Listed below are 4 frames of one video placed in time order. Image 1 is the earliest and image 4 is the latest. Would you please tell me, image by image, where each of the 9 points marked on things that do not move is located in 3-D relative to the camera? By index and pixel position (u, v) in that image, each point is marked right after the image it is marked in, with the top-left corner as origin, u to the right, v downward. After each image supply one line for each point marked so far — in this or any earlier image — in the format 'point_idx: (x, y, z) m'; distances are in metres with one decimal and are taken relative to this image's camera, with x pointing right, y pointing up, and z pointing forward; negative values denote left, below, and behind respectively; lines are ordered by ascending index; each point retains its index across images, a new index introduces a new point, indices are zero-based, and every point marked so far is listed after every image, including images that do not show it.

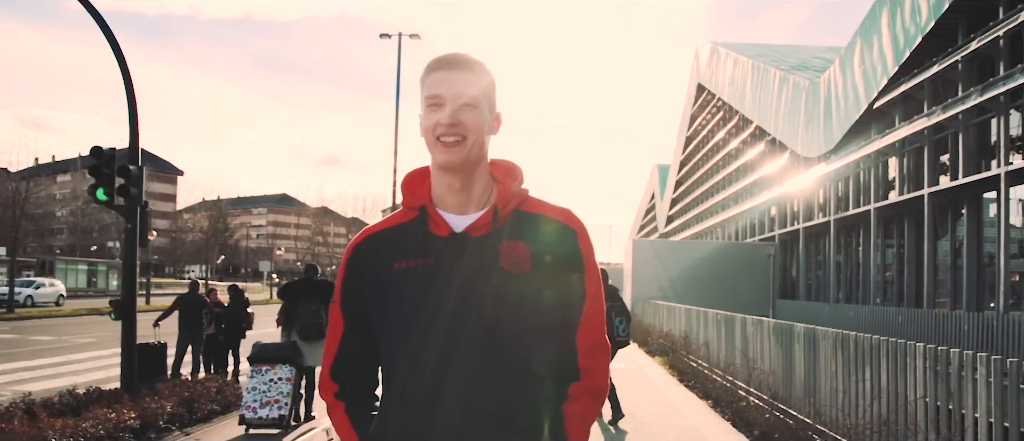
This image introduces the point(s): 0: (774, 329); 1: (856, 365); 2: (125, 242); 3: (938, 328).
0: (+3.0, -1.2, +9.6) m
1: (+2.9, -1.2, +7.1) m
2: (-5.2, -0.3, +11.1) m
3: (+9.2, -2.3, +17.9) m
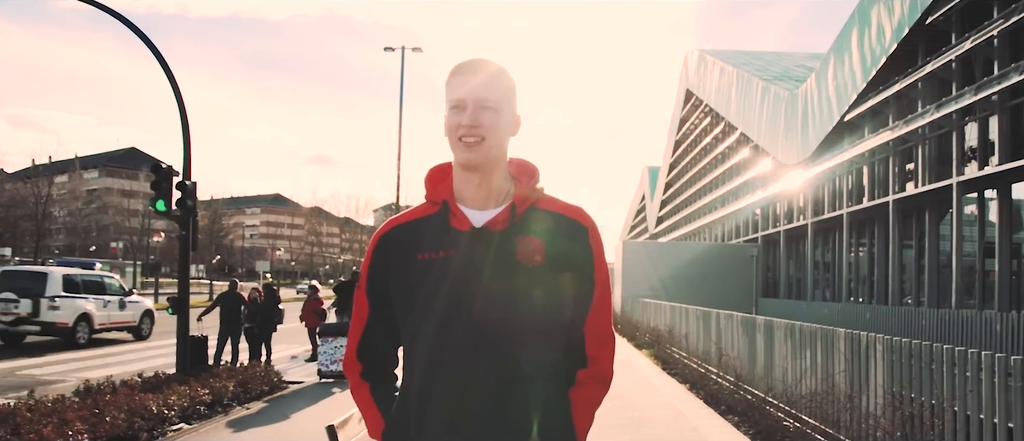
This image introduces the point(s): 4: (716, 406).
0: (+3.1, -1.4, +11.3) m
1: (+3.0, -1.3, +8.8) m
2: (-5.1, -0.4, +12.8) m
3: (+9.2, -2.4, +19.7) m
4: (+2.6, -2.3, +10.6) m
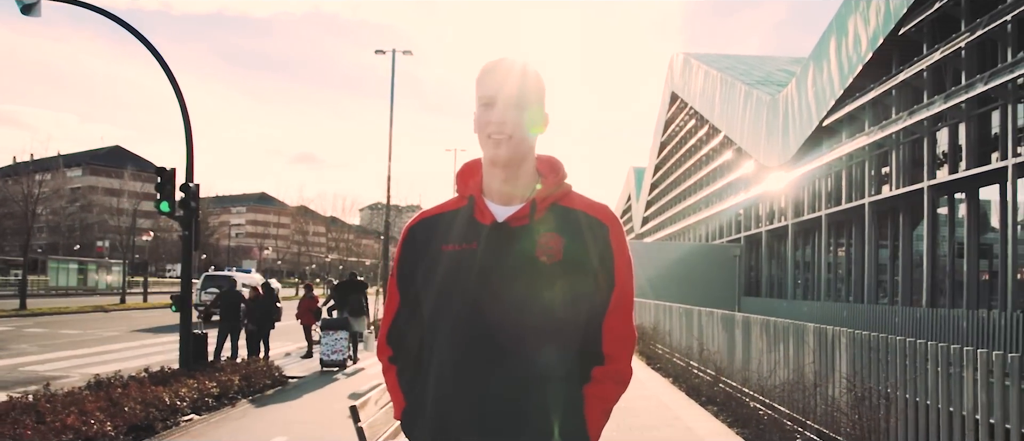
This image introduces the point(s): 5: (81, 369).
0: (+3.0, -1.4, +11.9) m
1: (+3.0, -1.3, +9.4) m
2: (-5.2, -0.4, +13.2) m
3: (+8.9, -2.4, +20.4) m
4: (+2.5, -2.4, +11.2) m
5: (-7.5, -2.6, +14.6) m
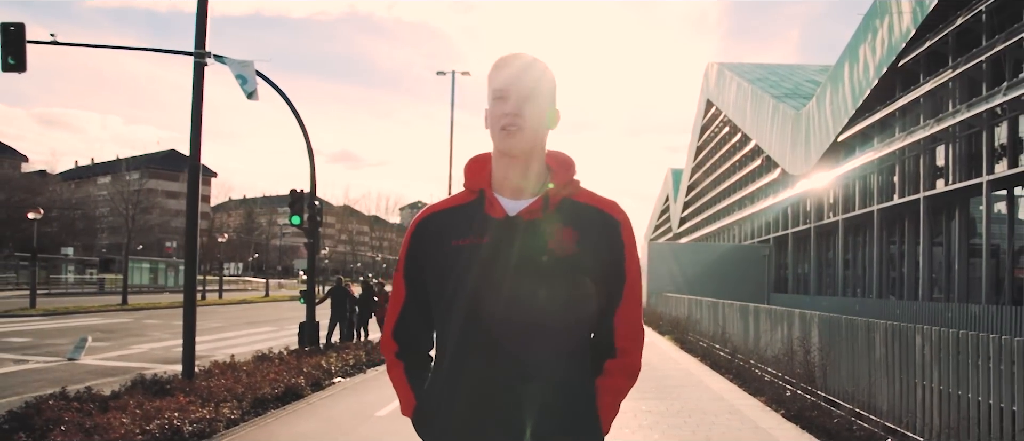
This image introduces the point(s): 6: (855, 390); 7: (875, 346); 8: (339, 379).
0: (+4.1, -1.6, +15.0) m
1: (+3.9, -1.5, +12.5) m
2: (-4.1, -0.6, +16.7) m
3: (+10.4, -2.6, +23.2) m
4: (+3.6, -2.5, +14.3) m
5: (-6.3, -2.8, +18.1) m
6: (+3.9, -1.9, +9.1) m
7: (+3.9, -1.3, +8.9) m
8: (-2.7, -2.4, +12.7) m
